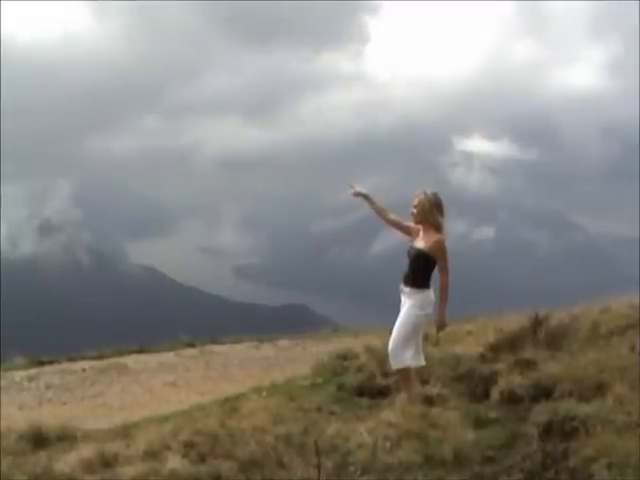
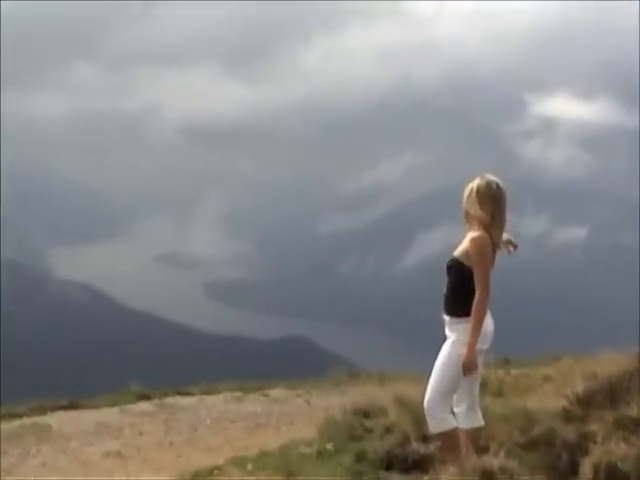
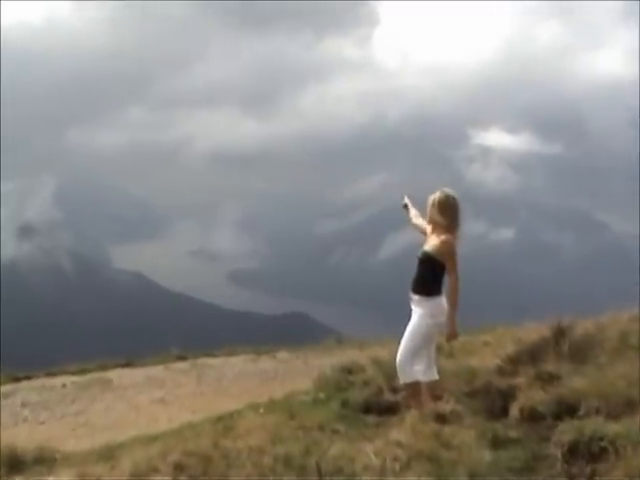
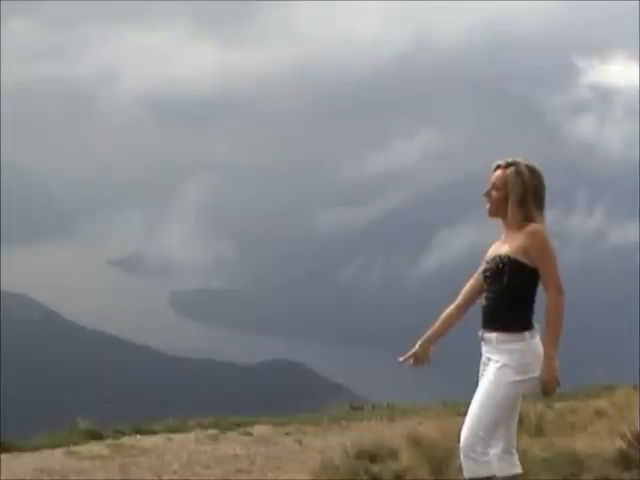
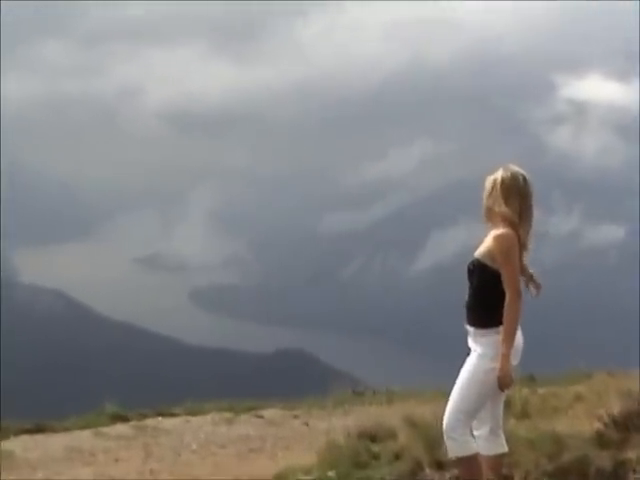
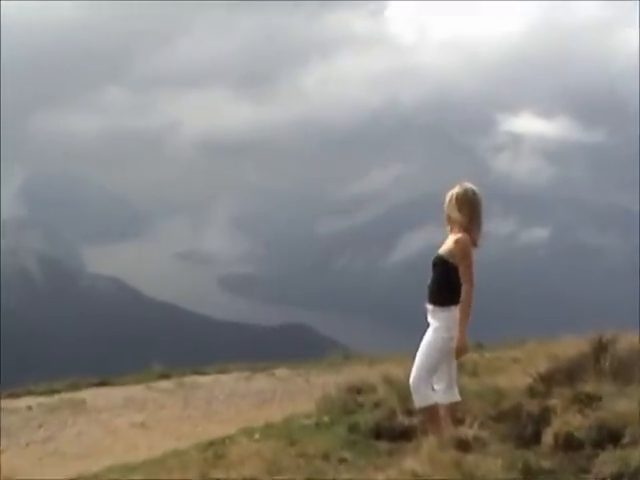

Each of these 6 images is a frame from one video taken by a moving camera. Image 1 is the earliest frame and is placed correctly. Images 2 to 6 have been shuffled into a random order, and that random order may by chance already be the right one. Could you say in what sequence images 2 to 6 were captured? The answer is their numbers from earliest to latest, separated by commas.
3, 6, 2, 5, 4
